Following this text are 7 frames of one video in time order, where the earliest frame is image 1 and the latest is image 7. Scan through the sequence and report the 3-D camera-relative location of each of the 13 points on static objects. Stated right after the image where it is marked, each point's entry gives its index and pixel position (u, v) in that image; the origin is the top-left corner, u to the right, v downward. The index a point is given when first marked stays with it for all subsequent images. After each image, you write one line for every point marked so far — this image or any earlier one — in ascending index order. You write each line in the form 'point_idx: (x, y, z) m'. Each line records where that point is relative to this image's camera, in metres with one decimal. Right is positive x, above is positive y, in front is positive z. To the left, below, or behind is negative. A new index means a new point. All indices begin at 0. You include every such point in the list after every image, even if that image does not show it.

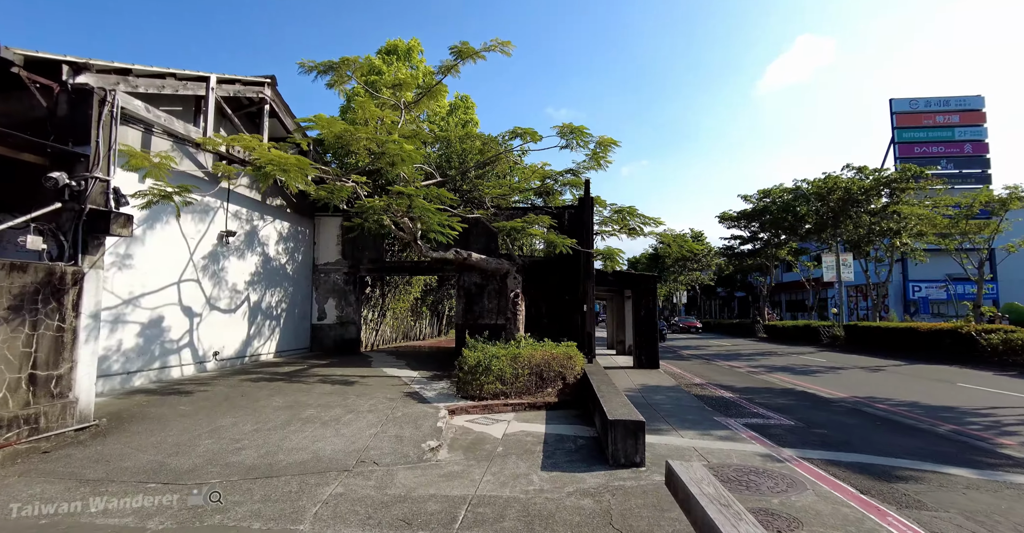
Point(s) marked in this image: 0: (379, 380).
0: (-2.8, -2.4, +9.3) m
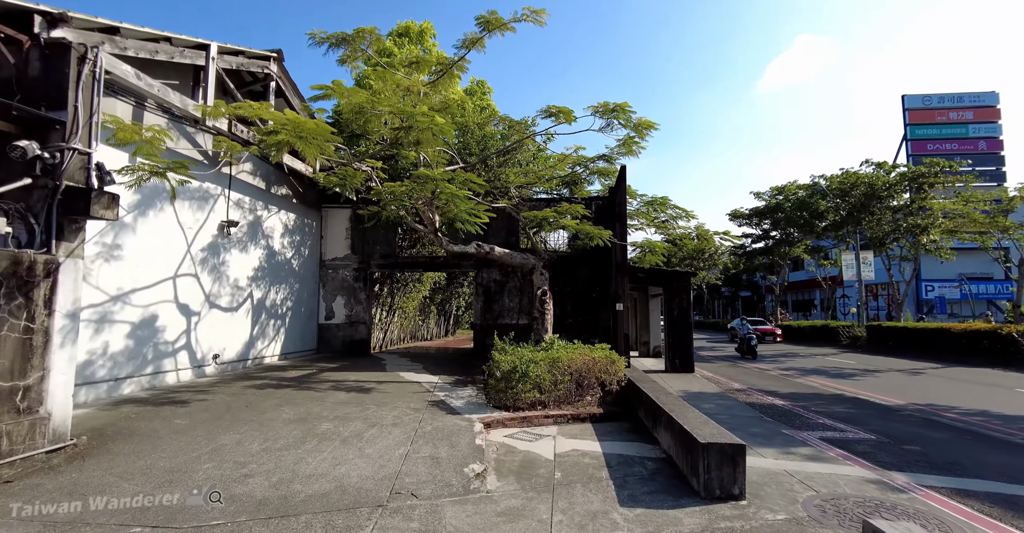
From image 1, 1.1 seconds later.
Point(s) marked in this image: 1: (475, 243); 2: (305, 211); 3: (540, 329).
0: (-2.1, -2.3, +8.3) m
1: (-0.9, +0.6, +10.7) m
2: (-5.8, +1.6, +12.4) m
3: (+0.6, -1.4, +10.3) m
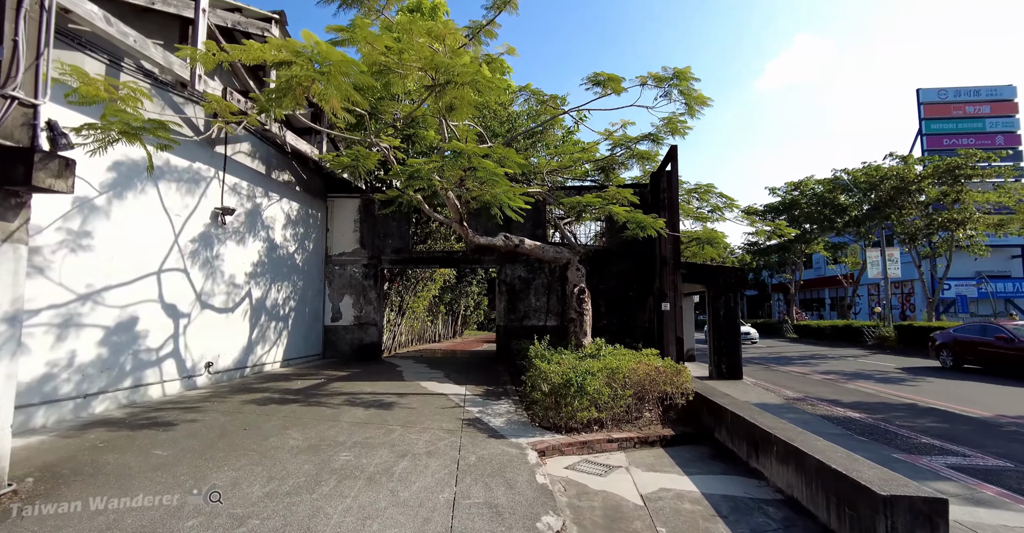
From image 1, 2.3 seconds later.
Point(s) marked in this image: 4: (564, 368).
0: (-1.4, -2.1, +7.1) m
1: (-0.2, +0.7, +9.5) m
2: (-5.1, +1.7, +11.2) m
3: (+1.4, -1.3, +9.1) m
4: (+0.8, -1.5, +6.5) m
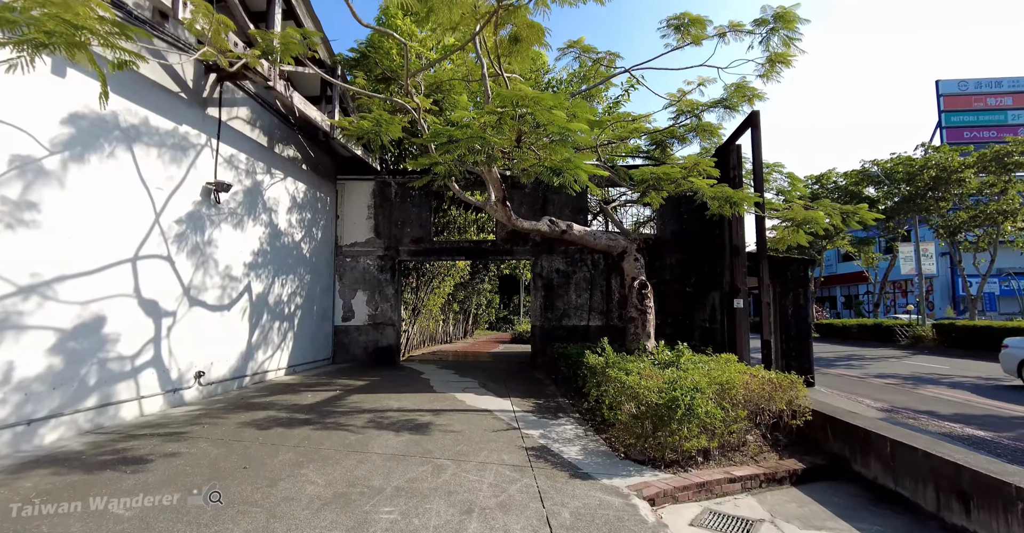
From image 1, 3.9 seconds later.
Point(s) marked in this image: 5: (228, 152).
0: (-0.6, -2.0, +5.6) m
1: (+0.6, +0.9, +8.1) m
2: (-4.3, +1.9, +9.7) m
3: (+2.2, -1.1, +7.7) m
4: (+1.6, -1.3, +5.1) m
5: (-4.5, +1.8, +7.1) m
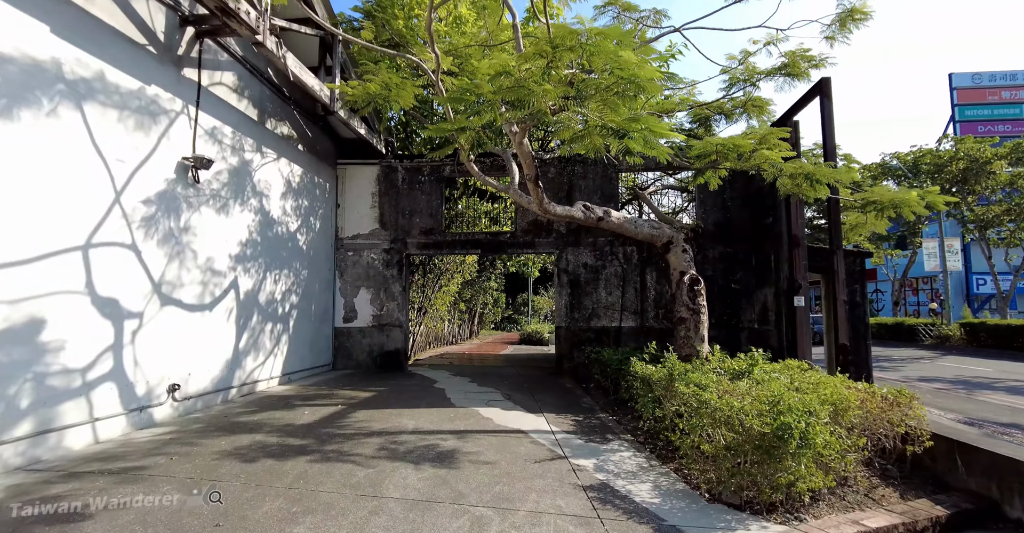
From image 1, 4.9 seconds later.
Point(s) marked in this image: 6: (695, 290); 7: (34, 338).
0: (-0.1, -1.9, +4.5) m
1: (+1.1, +1.0, +7.0) m
2: (-3.8, +2.0, +8.6) m
3: (+2.6, -1.0, +6.6) m
4: (+2.1, -1.2, +4.0) m
5: (-4.1, +1.9, +6.0) m
6: (+2.7, -0.3, +6.7) m
7: (-4.2, -0.6, +3.8) m
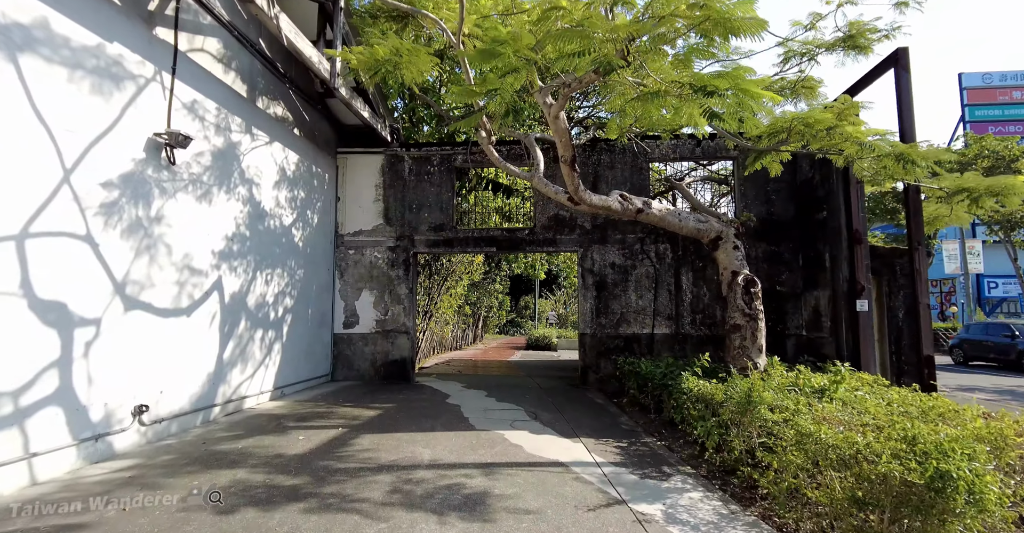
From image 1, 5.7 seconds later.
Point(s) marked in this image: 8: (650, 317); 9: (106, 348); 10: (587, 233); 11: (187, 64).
0: (+0.3, -1.8, +3.6) m
1: (+1.4, +1.0, +6.1) m
2: (-3.5, +2.0, +7.7) m
3: (+3.0, -1.0, +5.7) m
4: (+2.4, -1.2, +3.1) m
5: (-3.7, +2.0, +5.1) m
6: (+3.1, -0.3, +5.8) m
7: (-3.8, -0.6, +2.9) m
8: (+2.4, -0.9, +7.8) m
9: (-3.8, -0.7, +4.1) m
10: (+1.4, +0.6, +8.0) m
11: (-3.7, +2.3, +5.1) m
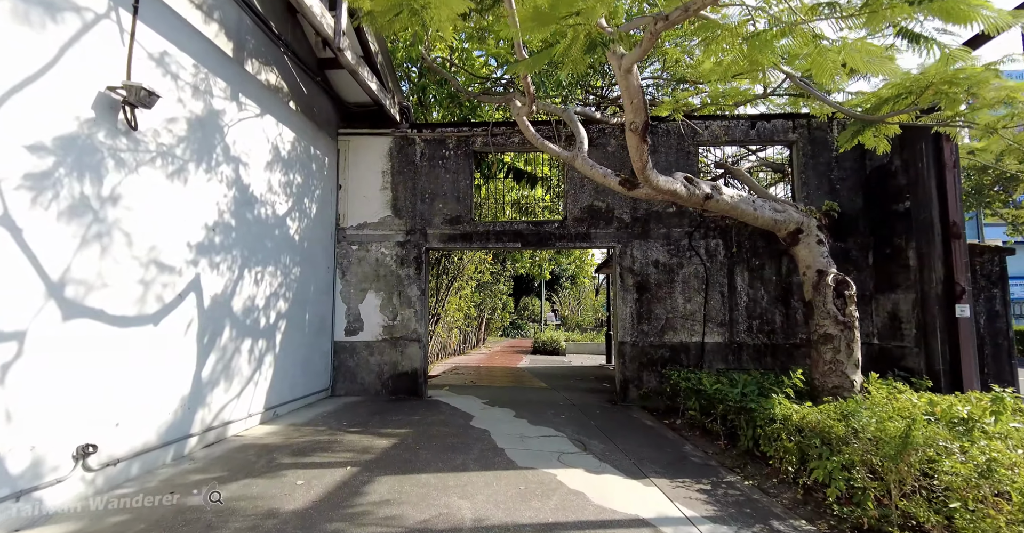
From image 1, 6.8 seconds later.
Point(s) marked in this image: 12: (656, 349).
0: (+0.8, -1.8, +2.6) m
1: (+1.9, +1.0, +5.1) m
2: (-3.0, +2.0, +6.7) m
3: (+3.5, -1.0, +4.7) m
4: (+2.9, -1.1, +2.1) m
5: (-3.2, +2.0, +4.0) m
6: (+3.6, -0.3, +4.8) m
7: (-3.3, -0.5, +1.9) m
8: (+2.9, -0.8, +6.8) m
9: (-3.3, -0.7, +3.0) m
10: (+1.8, +0.6, +7.0) m
11: (-3.2, +2.3, +4.0) m
12: (+2.2, -1.2, +6.8) m
